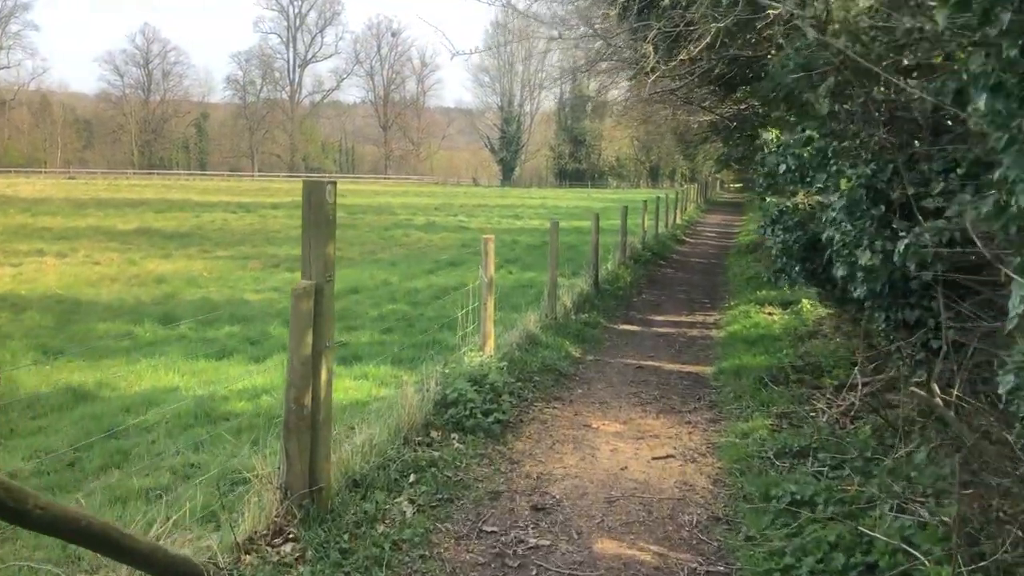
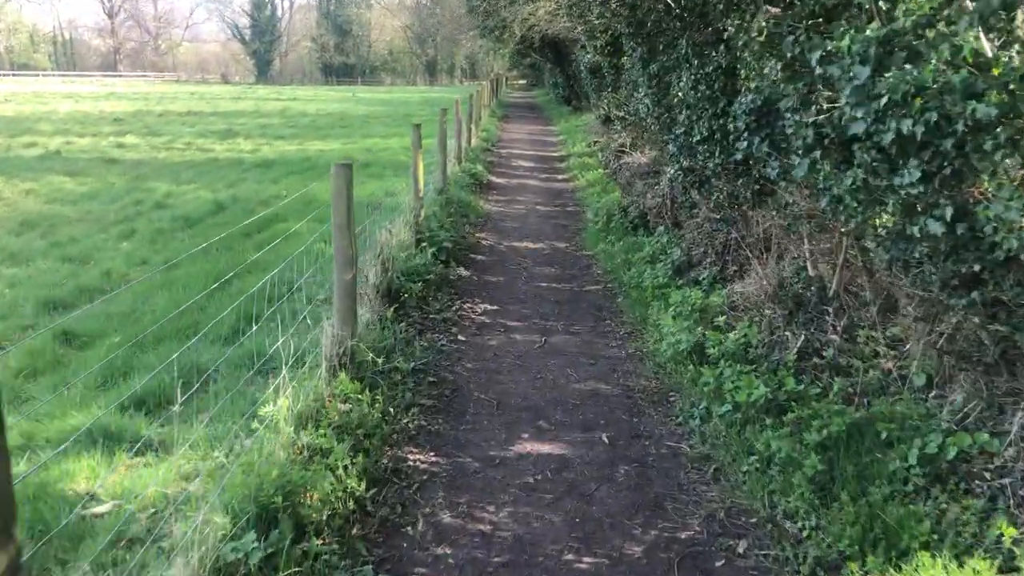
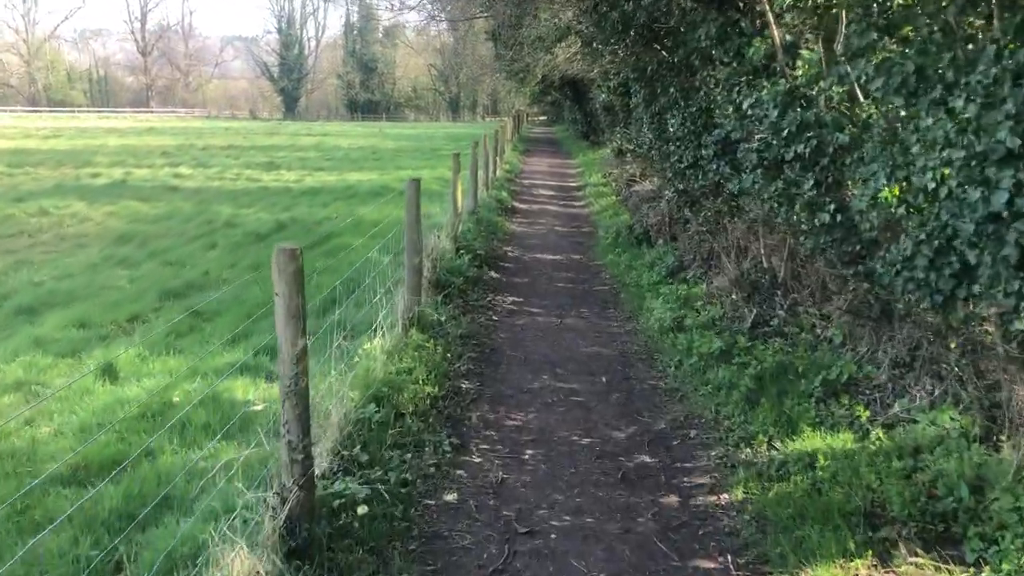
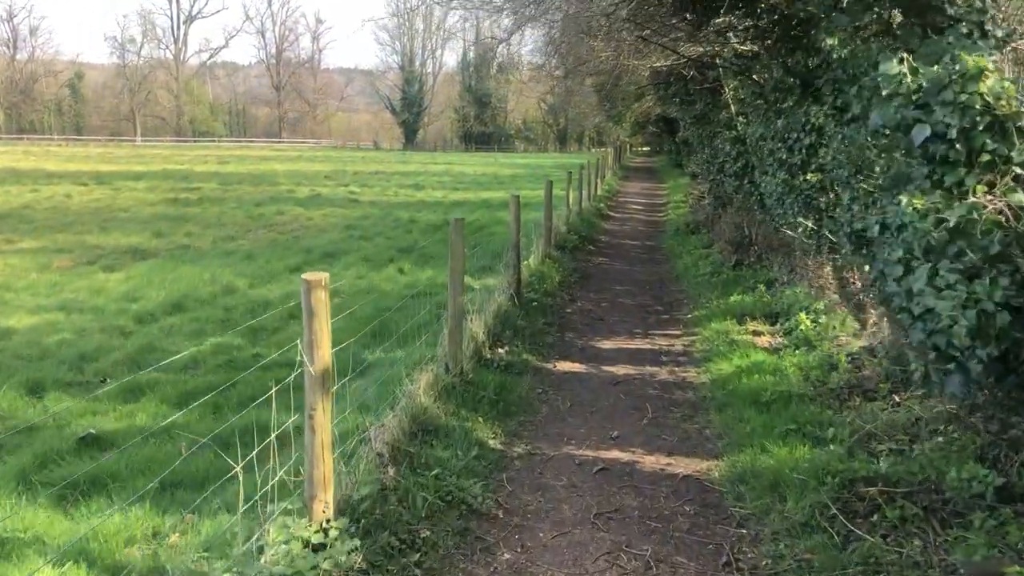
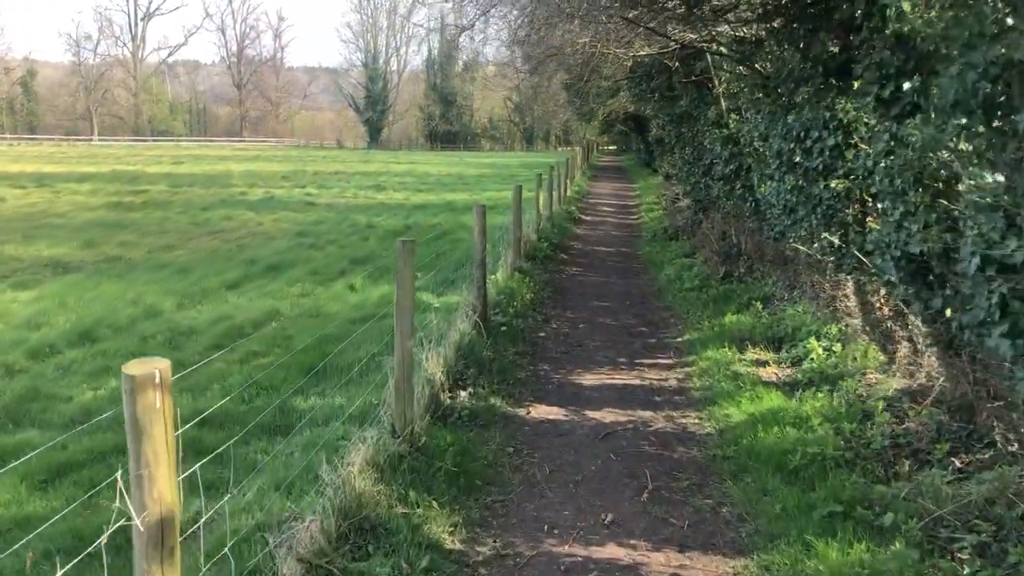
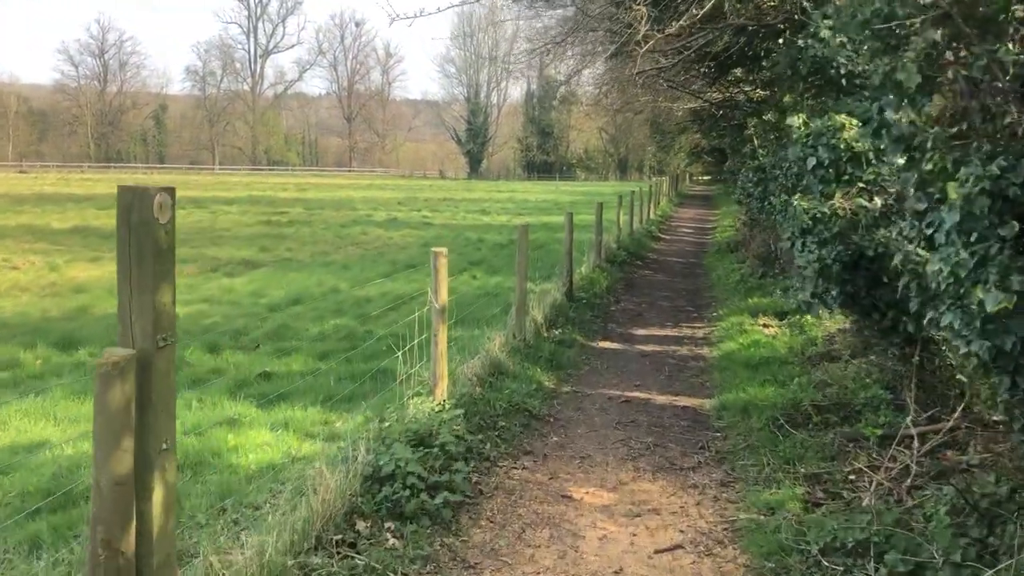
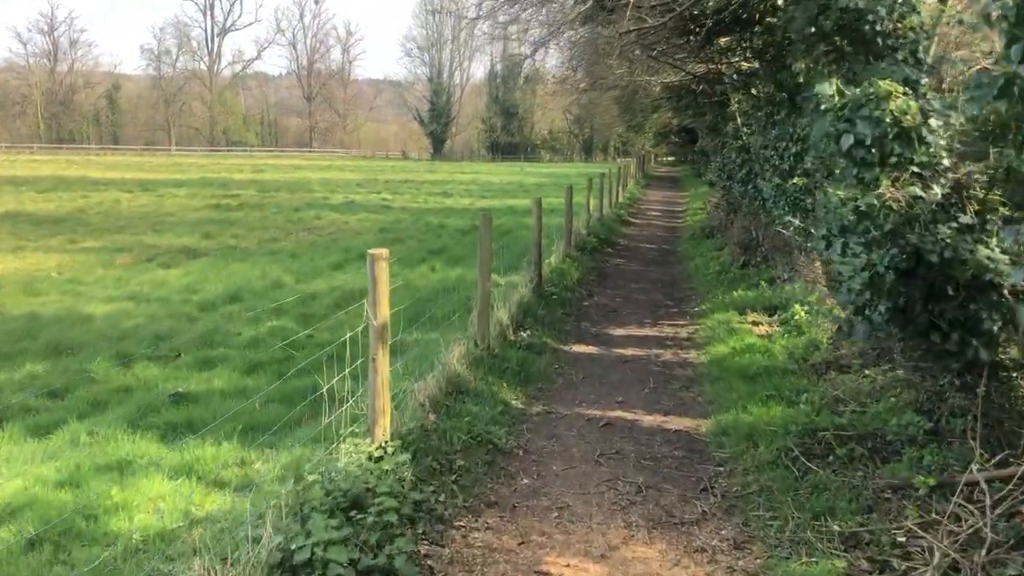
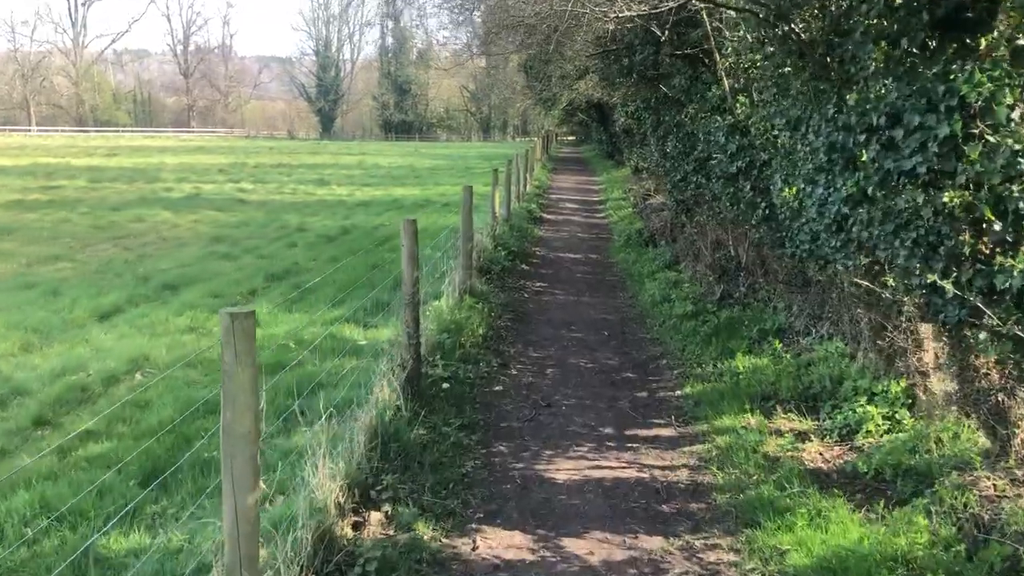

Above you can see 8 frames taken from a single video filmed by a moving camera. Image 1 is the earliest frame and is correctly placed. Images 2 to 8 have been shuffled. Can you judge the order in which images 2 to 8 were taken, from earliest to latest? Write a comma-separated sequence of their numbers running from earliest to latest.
6, 7, 4, 5, 8, 3, 2
